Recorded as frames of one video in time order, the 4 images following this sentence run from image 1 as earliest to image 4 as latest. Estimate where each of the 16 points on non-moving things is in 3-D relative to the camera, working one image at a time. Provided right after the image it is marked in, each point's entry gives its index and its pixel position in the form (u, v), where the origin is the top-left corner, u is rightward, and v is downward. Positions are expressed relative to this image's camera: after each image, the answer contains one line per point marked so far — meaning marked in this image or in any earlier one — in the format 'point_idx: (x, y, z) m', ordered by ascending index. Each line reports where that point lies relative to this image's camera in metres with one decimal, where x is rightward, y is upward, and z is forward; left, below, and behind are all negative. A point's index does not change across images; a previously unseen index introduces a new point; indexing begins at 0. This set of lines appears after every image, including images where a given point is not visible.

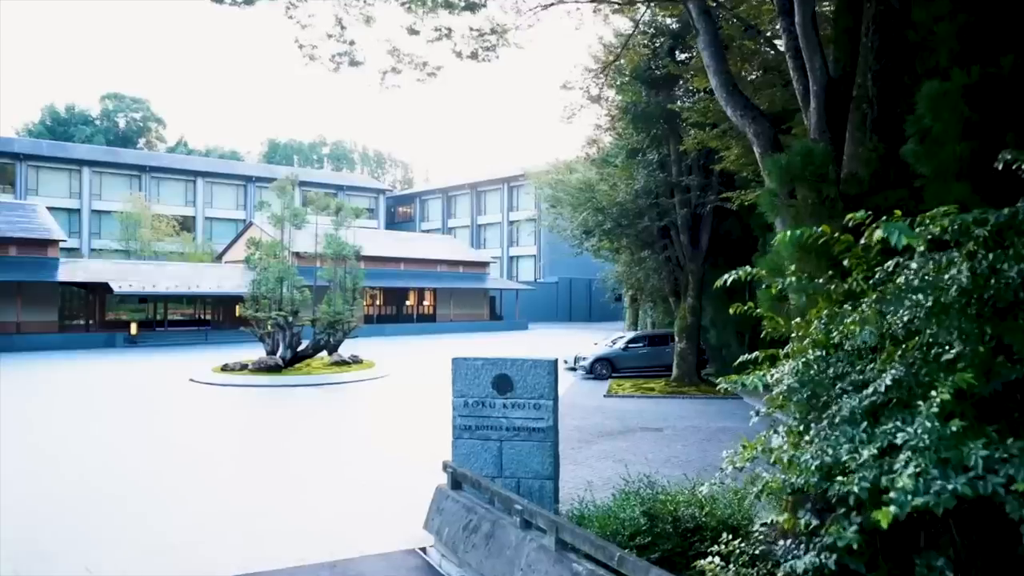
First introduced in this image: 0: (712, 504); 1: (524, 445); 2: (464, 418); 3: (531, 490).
0: (+1.4, -1.5, +5.3) m
1: (+0.1, -1.4, +7.0) m
2: (-0.5, -1.2, +7.1) m
3: (+0.2, -1.9, +7.0) m
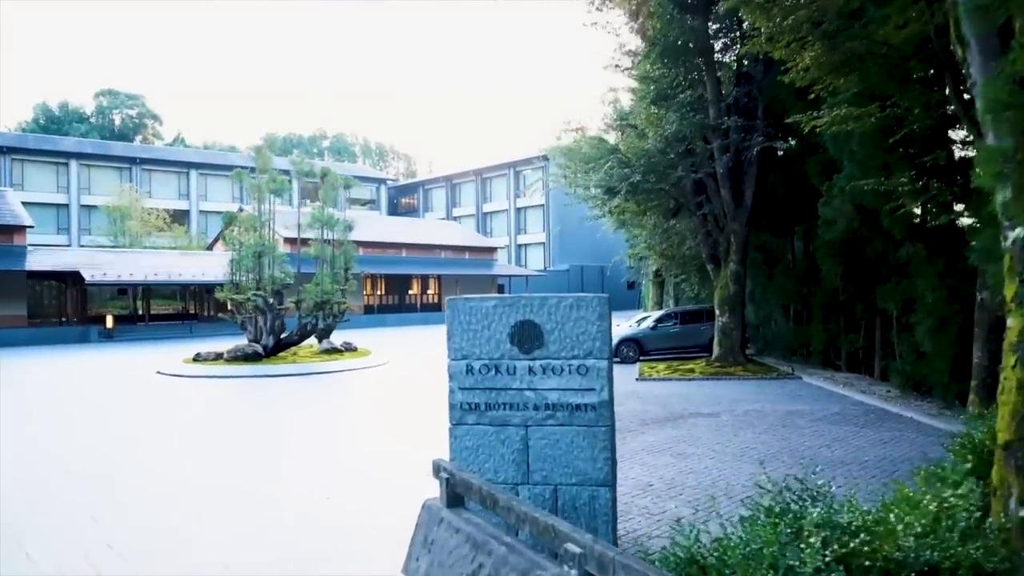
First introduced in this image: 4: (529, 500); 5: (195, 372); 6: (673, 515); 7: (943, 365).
0: (+1.6, -0.9, +2.7) m
1: (+0.3, -0.8, +4.4) m
2: (-0.3, -0.6, +4.5) m
3: (+0.4, -1.3, +4.4) m
4: (+0.1, -1.3, +4.5) m
5: (-7.6, -2.0, +18.1) m
6: (+1.1, -1.6, +5.3) m
7: (+5.9, -1.1, +10.4) m
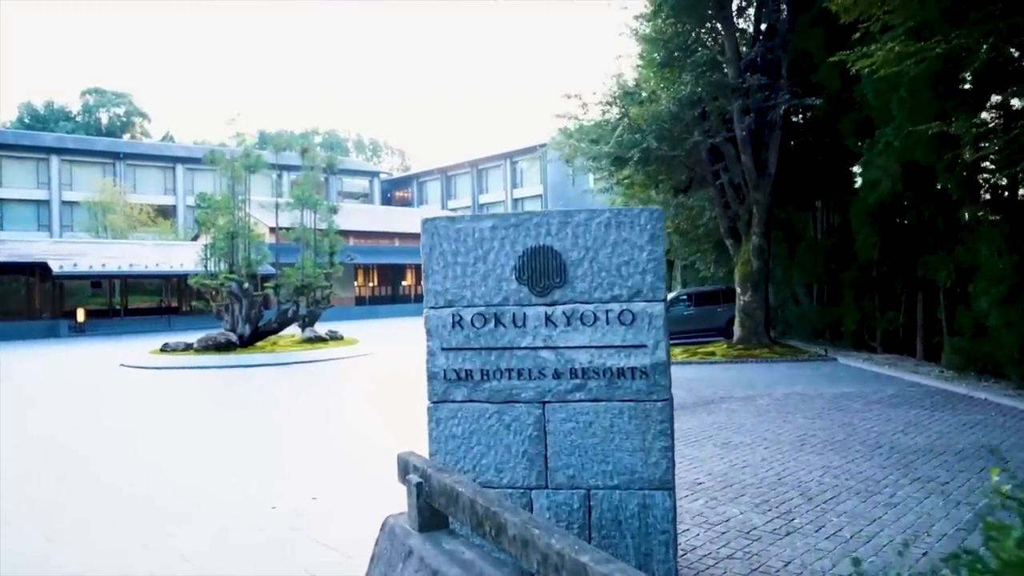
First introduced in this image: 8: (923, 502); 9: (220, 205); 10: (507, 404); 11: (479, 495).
0: (+1.6, -0.5, +1.3) m
1: (+0.3, -0.5, +3.0) m
2: (-0.2, -0.3, +3.1) m
3: (+0.4, -0.9, +3.0) m
4: (+0.1, -0.9, +3.1) m
5: (-7.6, -1.7, +16.6) m
6: (+1.1, -1.3, +3.9) m
7: (+5.9, -0.6, +8.9) m
8: (+2.4, -1.2, +4.4) m
9: (-7.1, +2.0, +18.7) m
10: (0.0, -0.5, +3.1) m
11: (-0.1, -0.6, +2.2) m
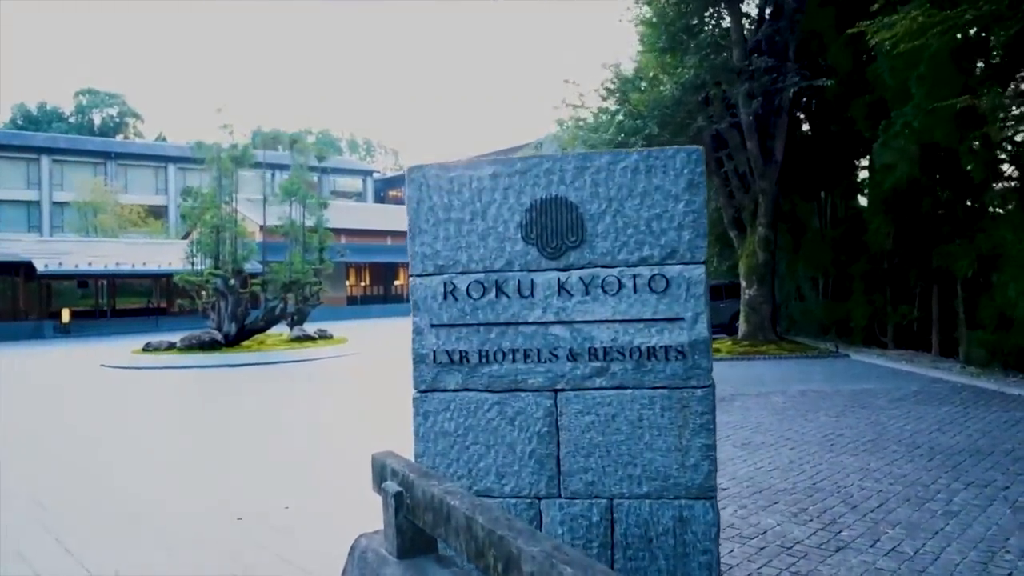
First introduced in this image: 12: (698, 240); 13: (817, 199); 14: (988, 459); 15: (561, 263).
0: (+1.6, -0.4, +0.7) m
1: (+0.3, -0.4, +2.4) m
2: (-0.2, -0.2, +2.5) m
3: (+0.4, -0.8, +2.4) m
4: (+0.2, -0.8, +2.5) m
5: (-7.6, -1.6, +16.0) m
6: (+1.2, -1.1, +3.3) m
7: (+5.9, -0.5, +8.4) m
8: (+2.4, -1.1, +3.8) m
9: (-7.2, +2.1, +18.1) m
10: (0.0, -0.3, +2.5) m
11: (-0.1, -0.5, +1.7) m
12: (+0.6, +0.1, +2.4) m
13: (+6.0, +1.8, +14.9) m
14: (+3.1, -1.1, +4.9) m
15: (+0.2, +0.1, +2.4) m
